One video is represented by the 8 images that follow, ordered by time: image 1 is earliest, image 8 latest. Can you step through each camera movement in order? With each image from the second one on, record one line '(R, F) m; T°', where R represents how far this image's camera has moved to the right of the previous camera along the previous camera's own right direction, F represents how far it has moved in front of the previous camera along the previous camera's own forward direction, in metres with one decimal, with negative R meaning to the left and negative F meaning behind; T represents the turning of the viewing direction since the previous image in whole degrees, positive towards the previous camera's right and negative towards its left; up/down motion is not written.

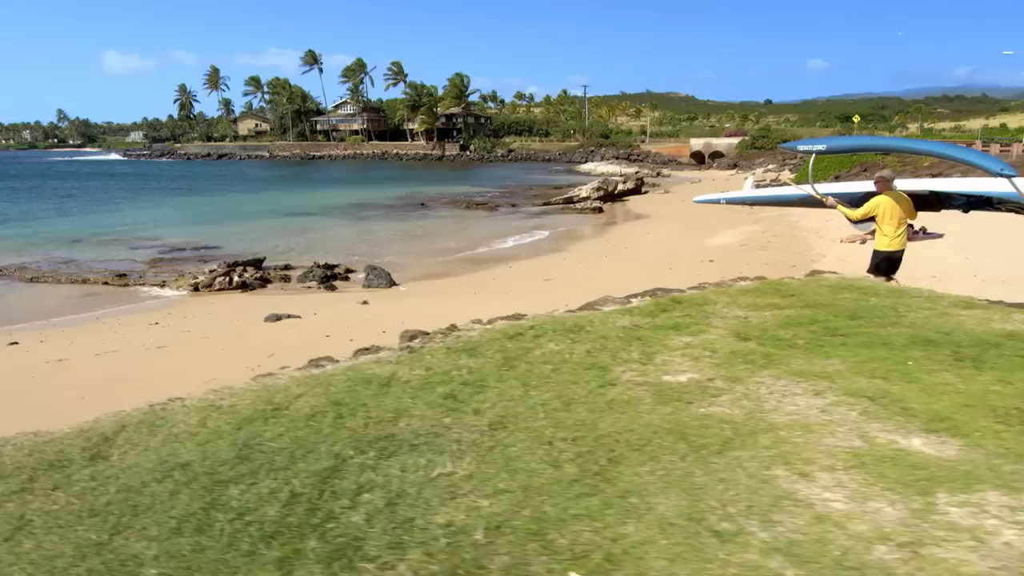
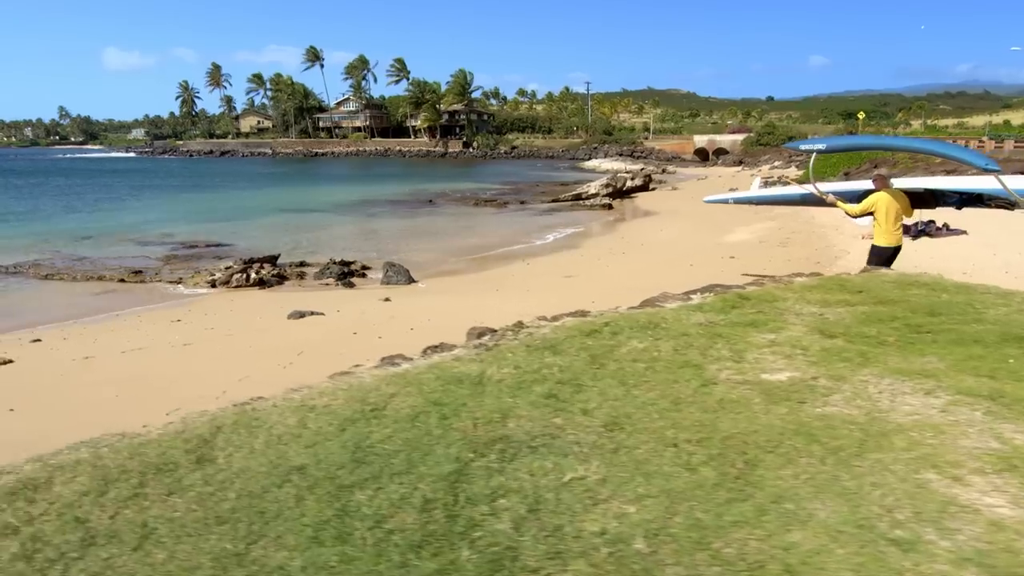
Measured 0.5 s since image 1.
(-0.4, +0.1) m; 0°
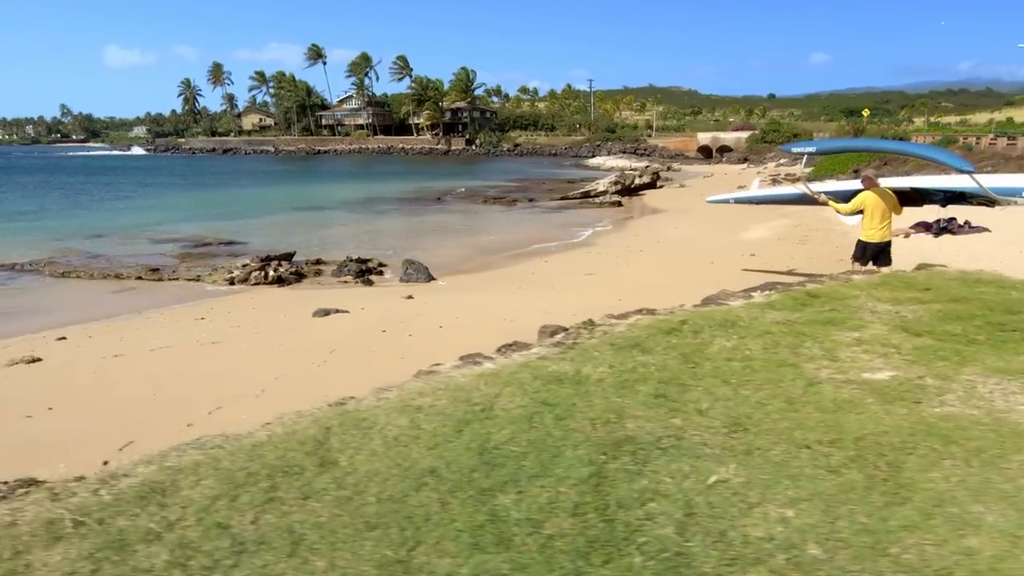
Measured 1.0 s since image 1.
(-0.4, +0.1) m; 0°
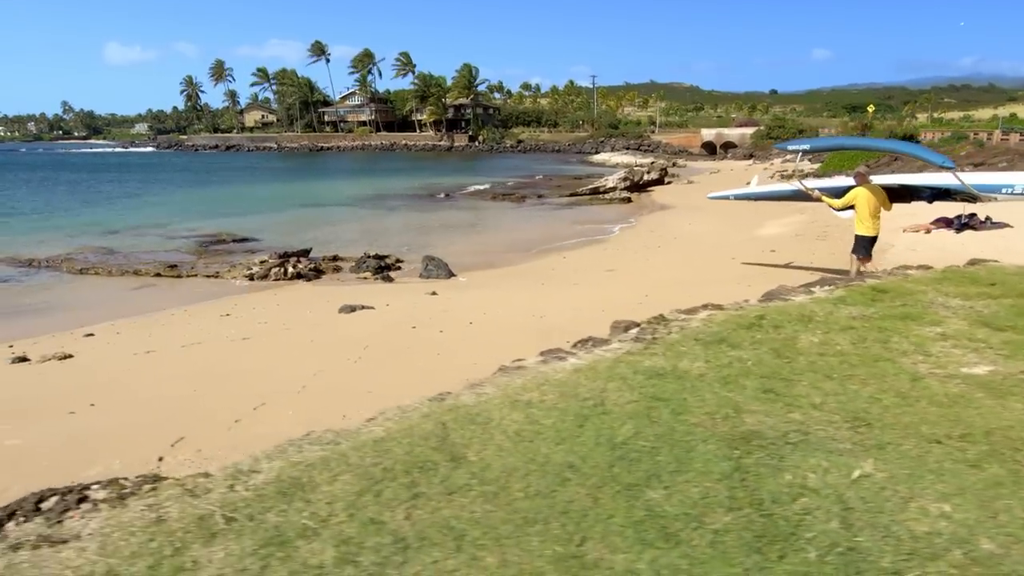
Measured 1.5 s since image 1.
(-0.4, 0.0) m; 0°
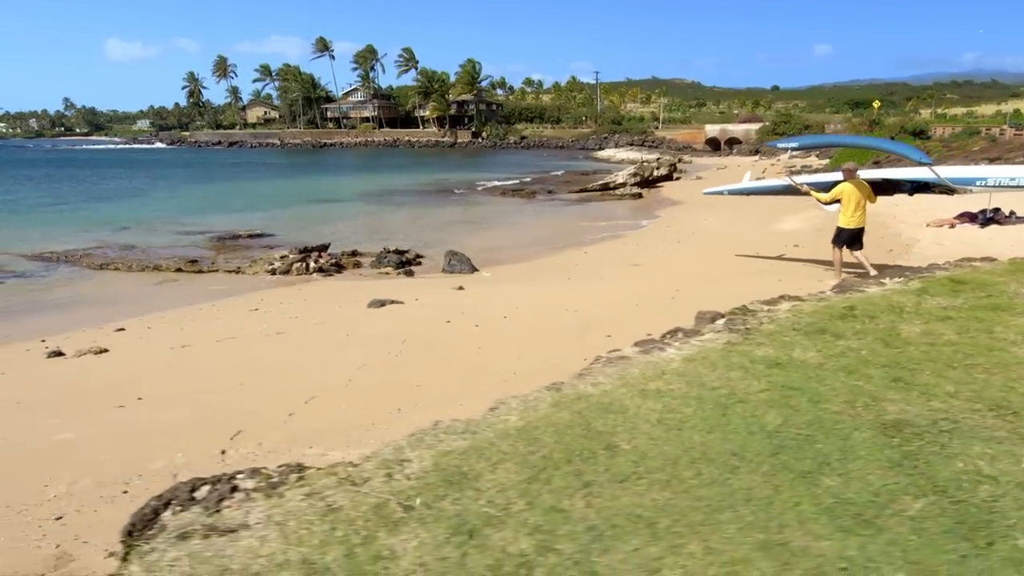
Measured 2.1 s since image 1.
(-0.5, 0.0) m; 0°
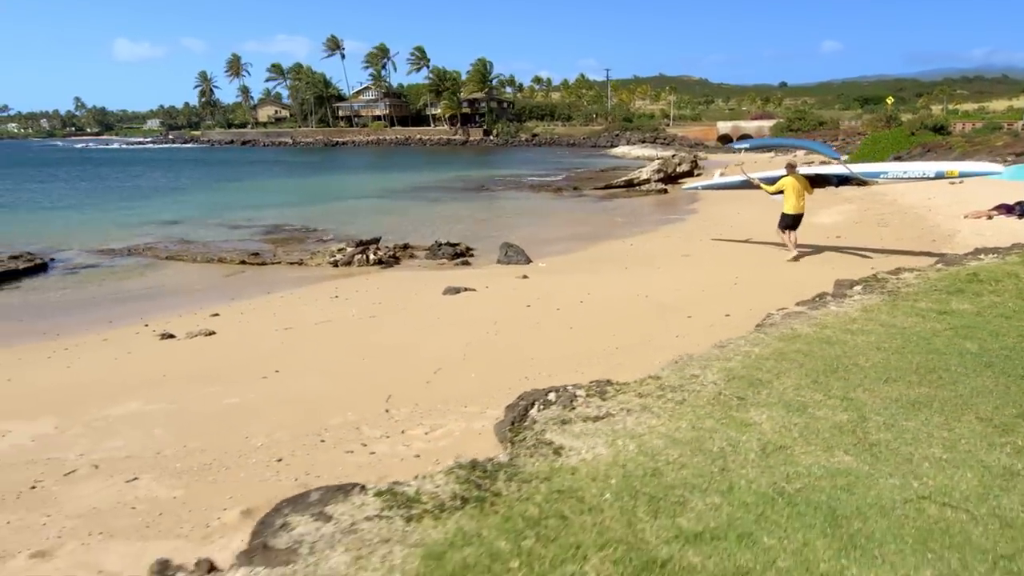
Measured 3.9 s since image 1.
(-1.1, -0.7) m; 0°
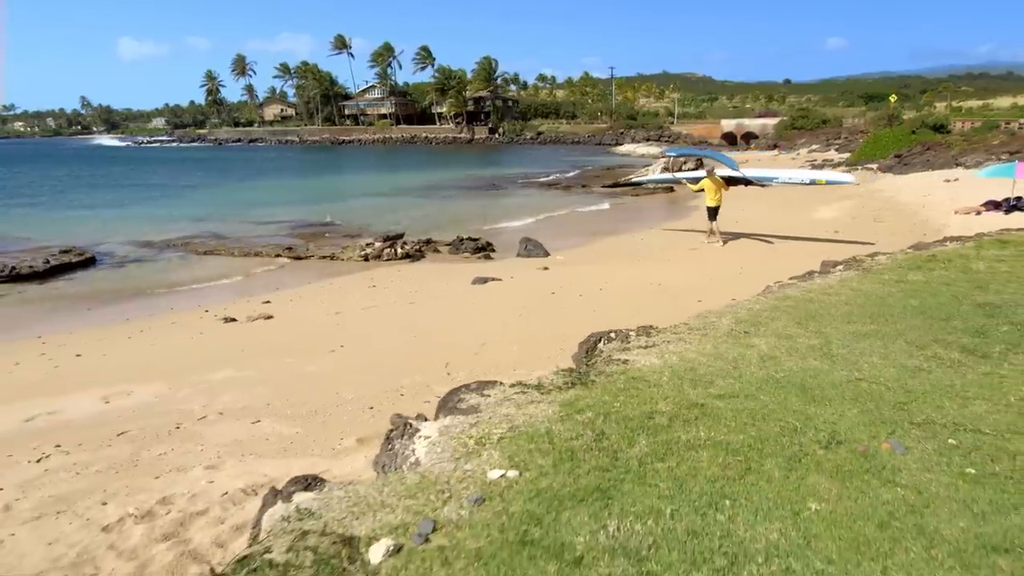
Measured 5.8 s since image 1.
(-0.4, -1.3) m; 0°
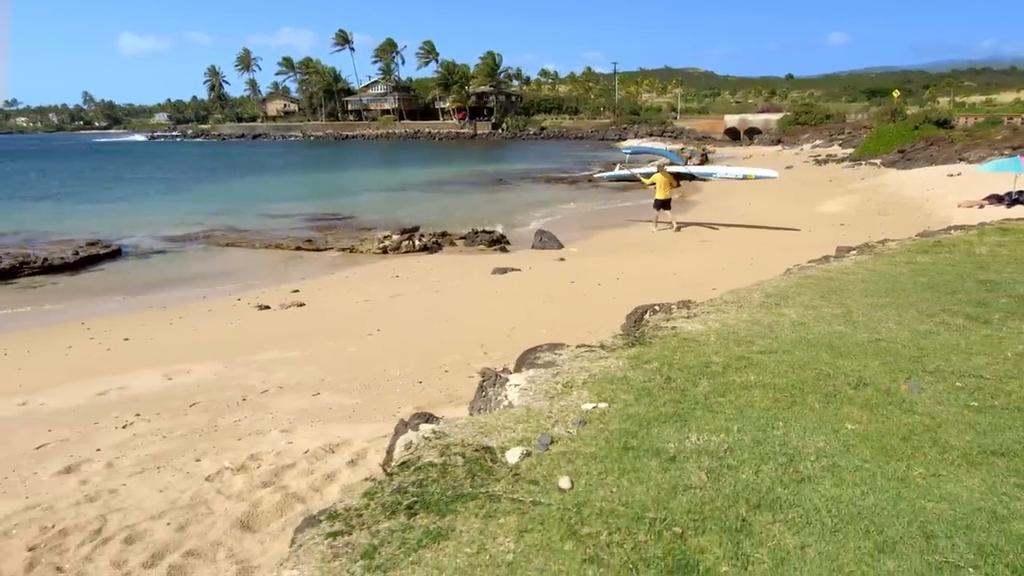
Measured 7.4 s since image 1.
(-0.4, -0.6) m; 0°
